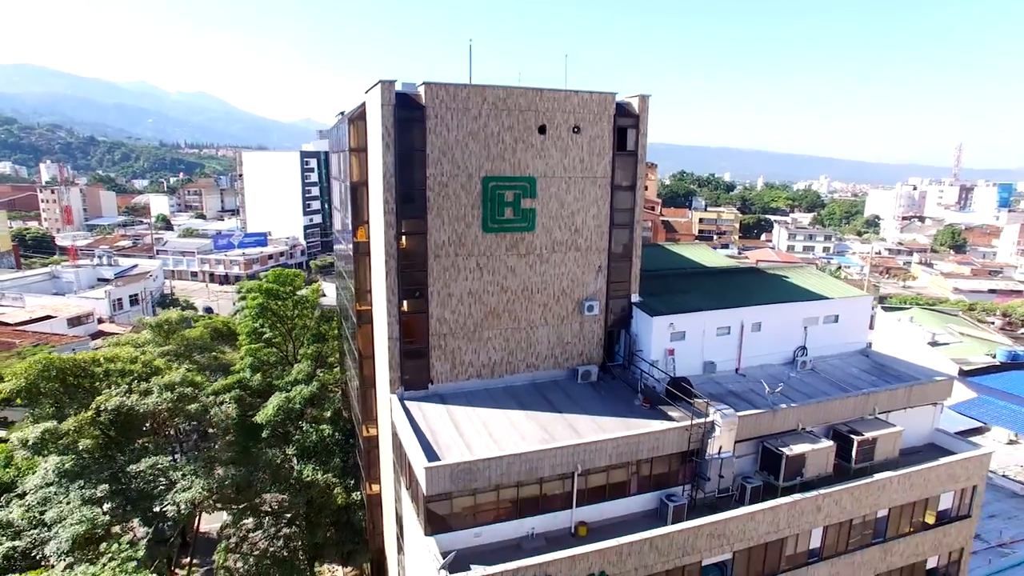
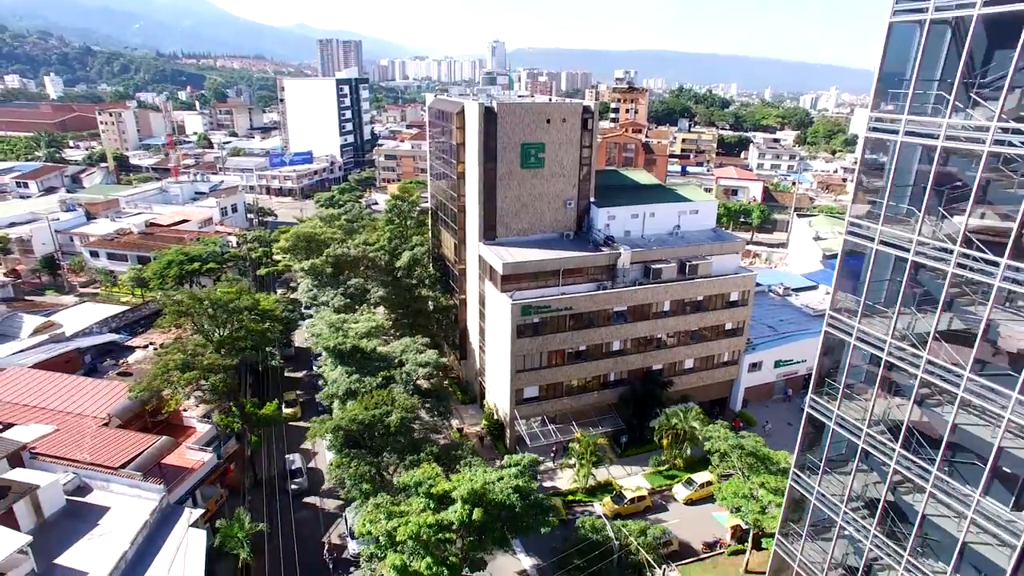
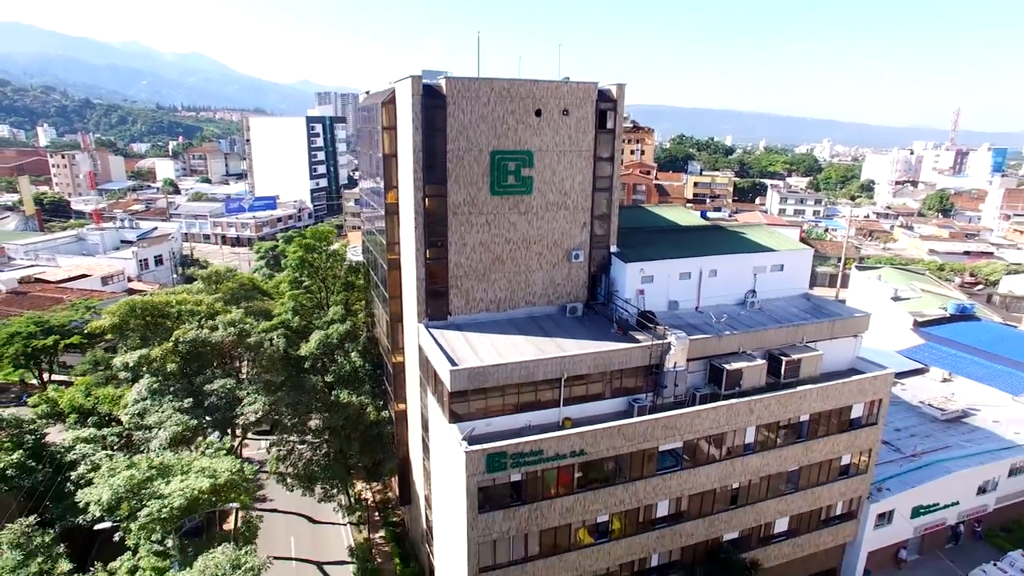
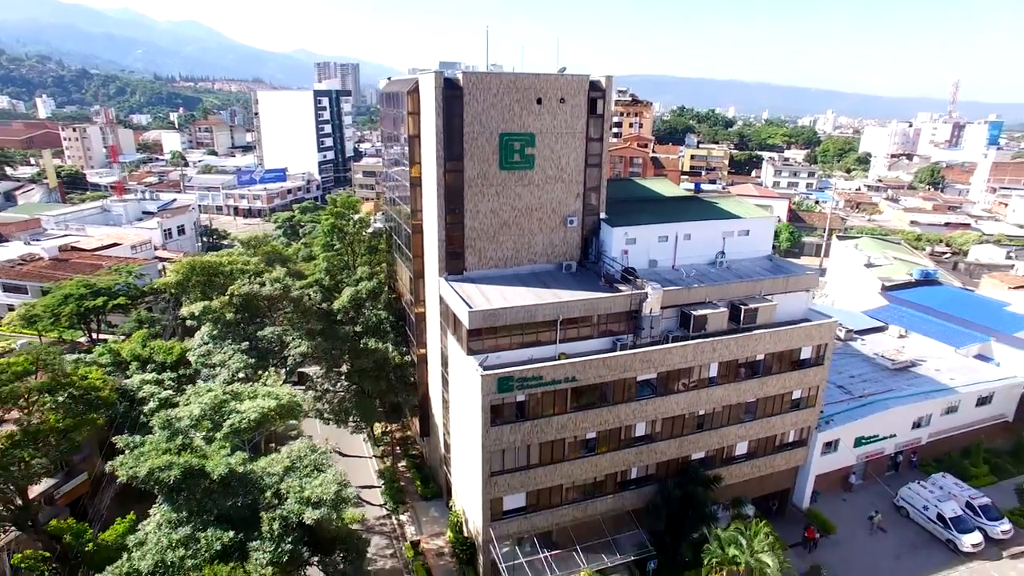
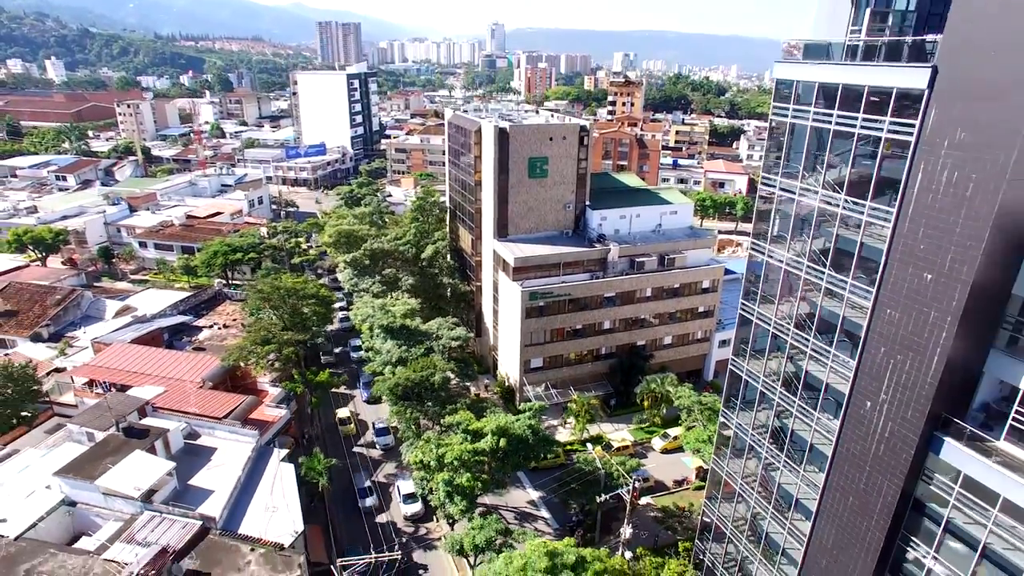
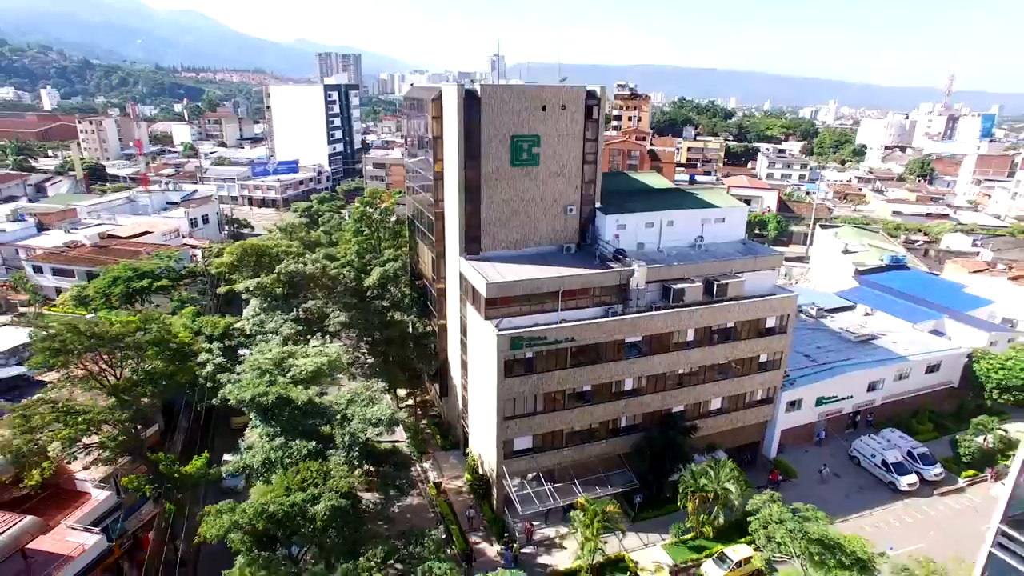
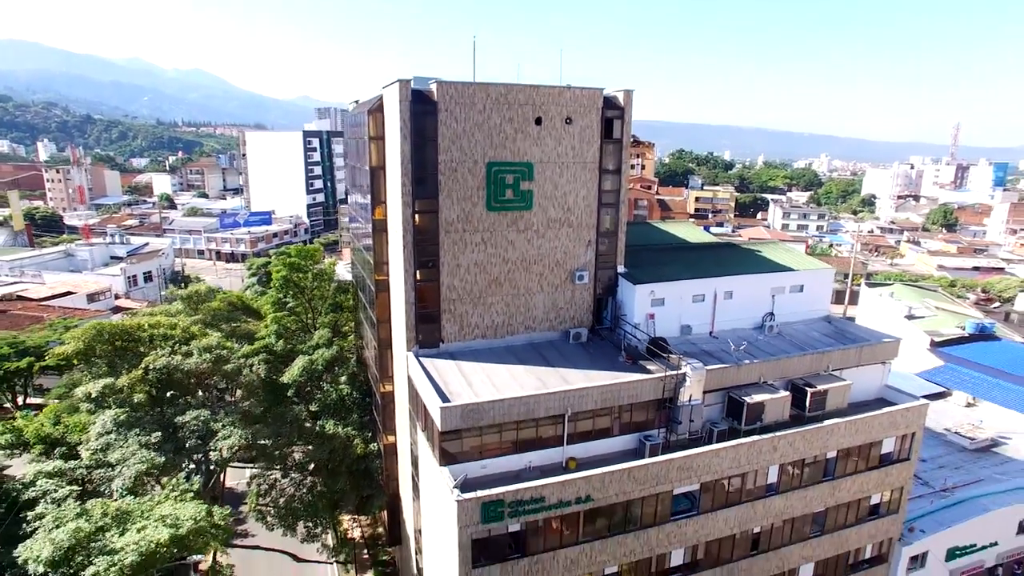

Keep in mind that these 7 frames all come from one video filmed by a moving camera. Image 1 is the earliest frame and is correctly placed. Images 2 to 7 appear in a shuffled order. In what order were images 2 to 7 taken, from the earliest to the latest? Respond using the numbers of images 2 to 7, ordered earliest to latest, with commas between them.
7, 3, 4, 6, 2, 5
